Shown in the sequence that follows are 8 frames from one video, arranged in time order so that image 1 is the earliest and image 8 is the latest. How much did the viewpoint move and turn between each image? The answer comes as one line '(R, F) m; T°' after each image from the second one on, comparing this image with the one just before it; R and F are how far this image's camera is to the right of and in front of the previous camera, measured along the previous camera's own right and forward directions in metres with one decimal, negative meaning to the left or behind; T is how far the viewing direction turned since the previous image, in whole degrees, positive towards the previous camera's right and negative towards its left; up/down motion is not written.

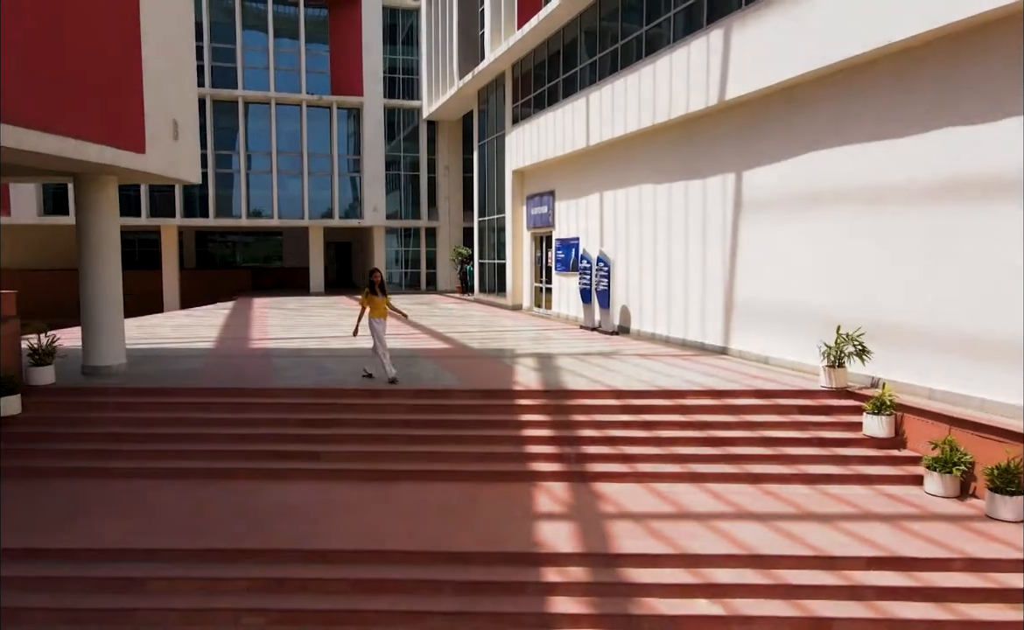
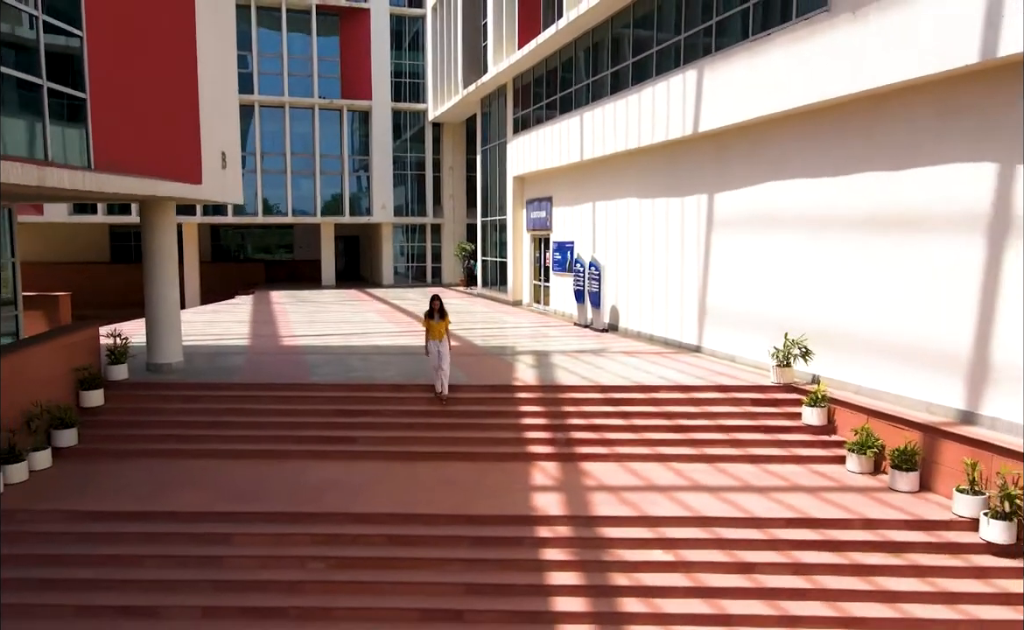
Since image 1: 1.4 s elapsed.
(0.0, -1.5) m; 0°
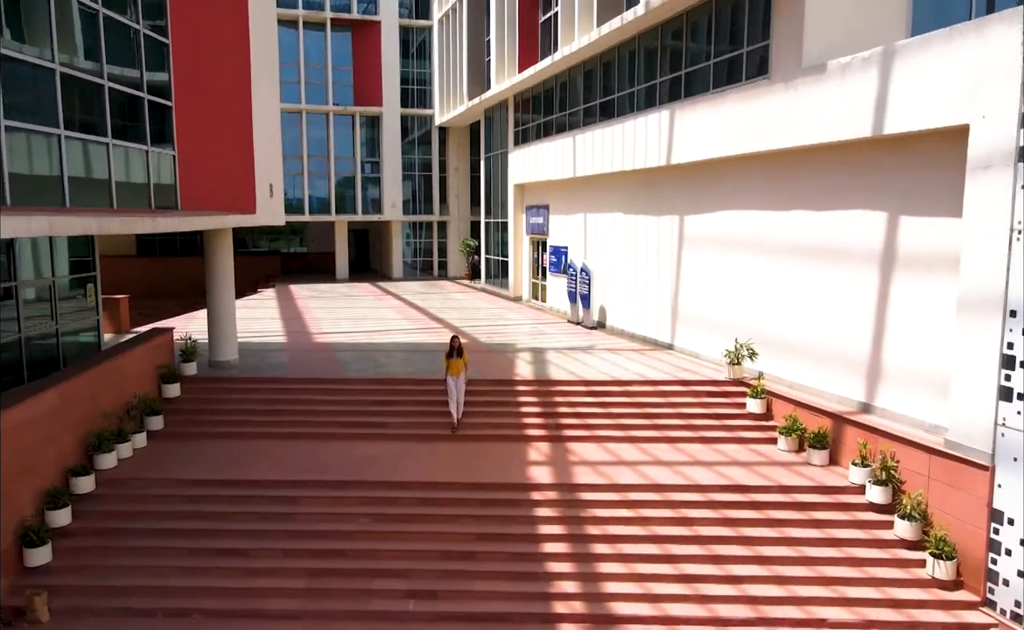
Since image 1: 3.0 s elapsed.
(0.0, -2.0) m; 0°
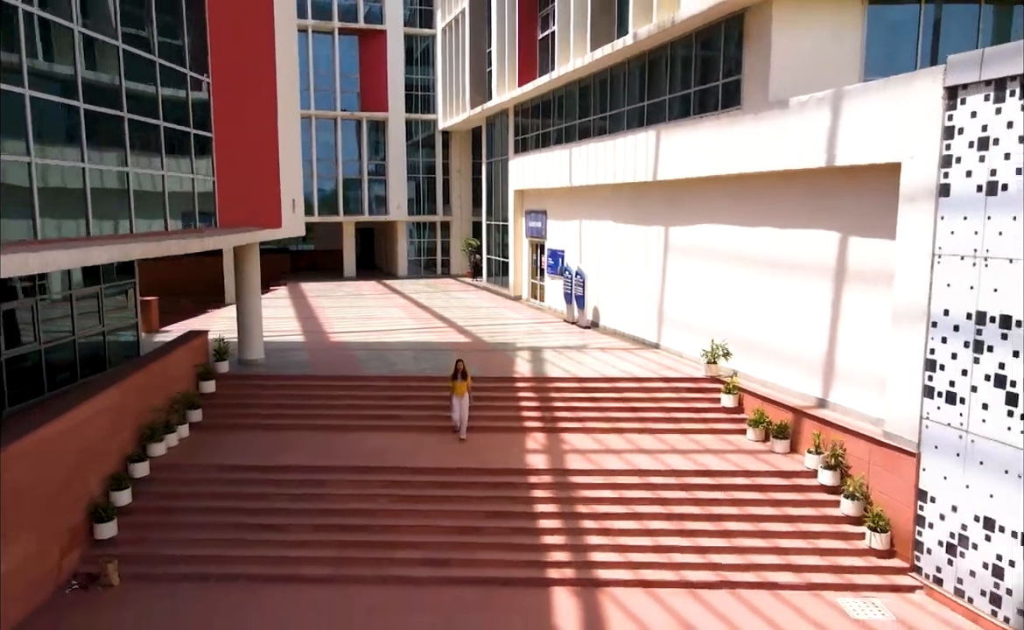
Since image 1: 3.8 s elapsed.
(0.0, -1.3) m; 0°
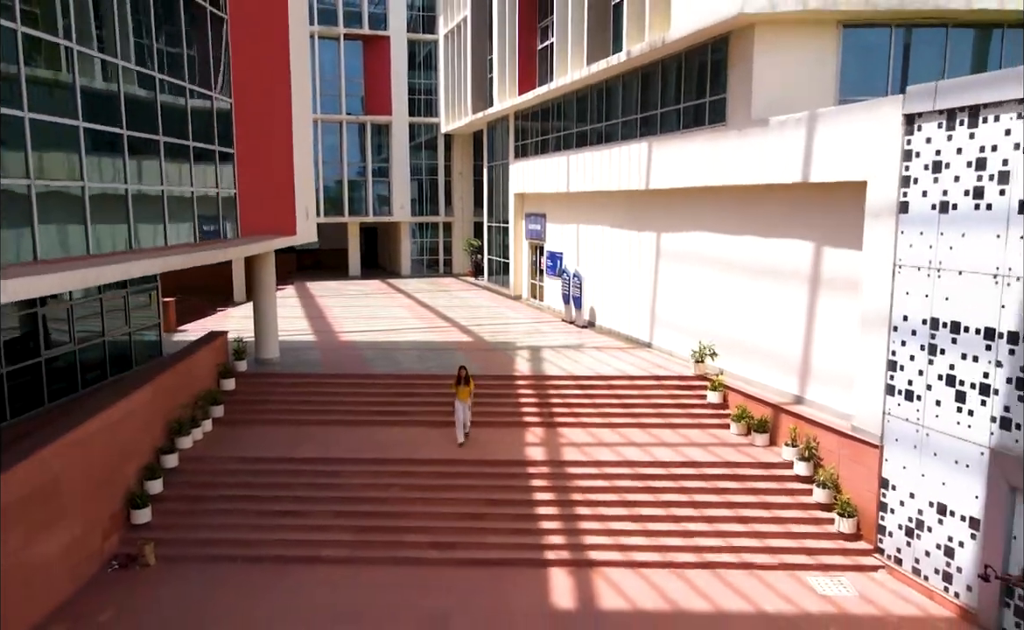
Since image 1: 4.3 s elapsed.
(0.0, -0.9) m; 0°
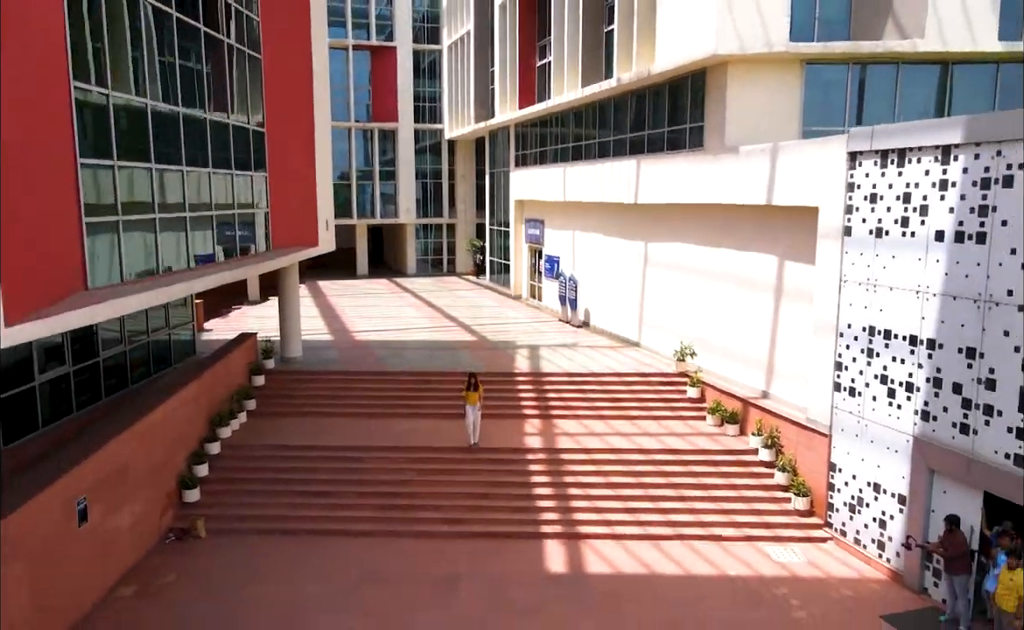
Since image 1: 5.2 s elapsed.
(0.0, -1.5) m; 0°
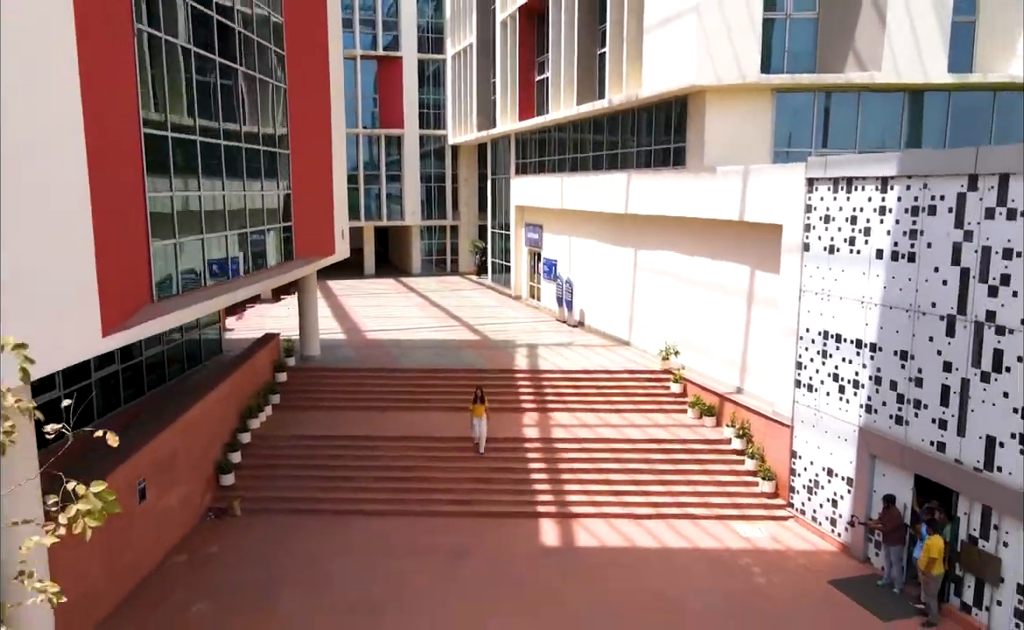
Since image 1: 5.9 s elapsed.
(0.0, -1.5) m; 0°
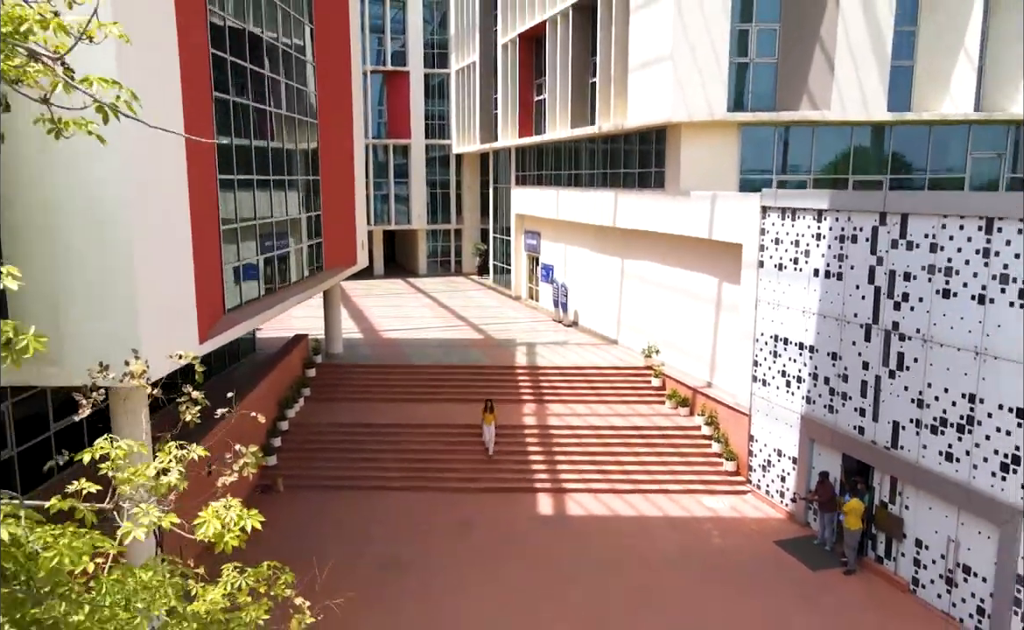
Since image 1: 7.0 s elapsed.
(0.0, -2.3) m; 0°
